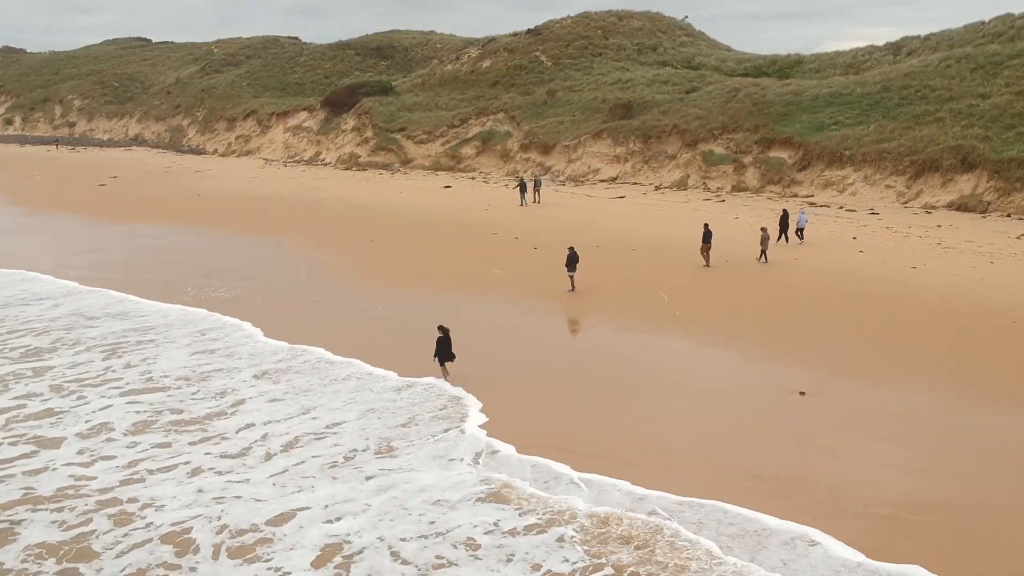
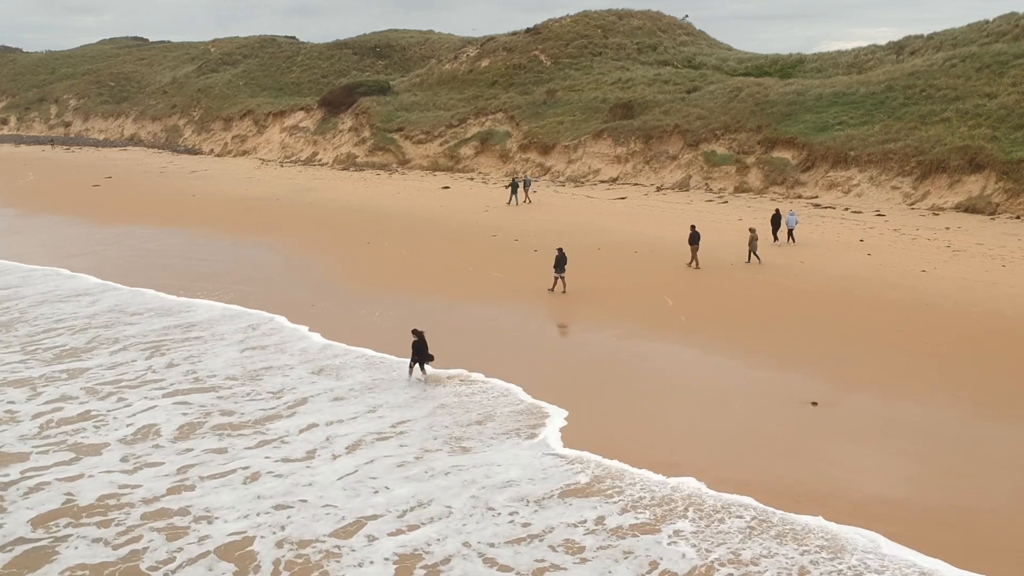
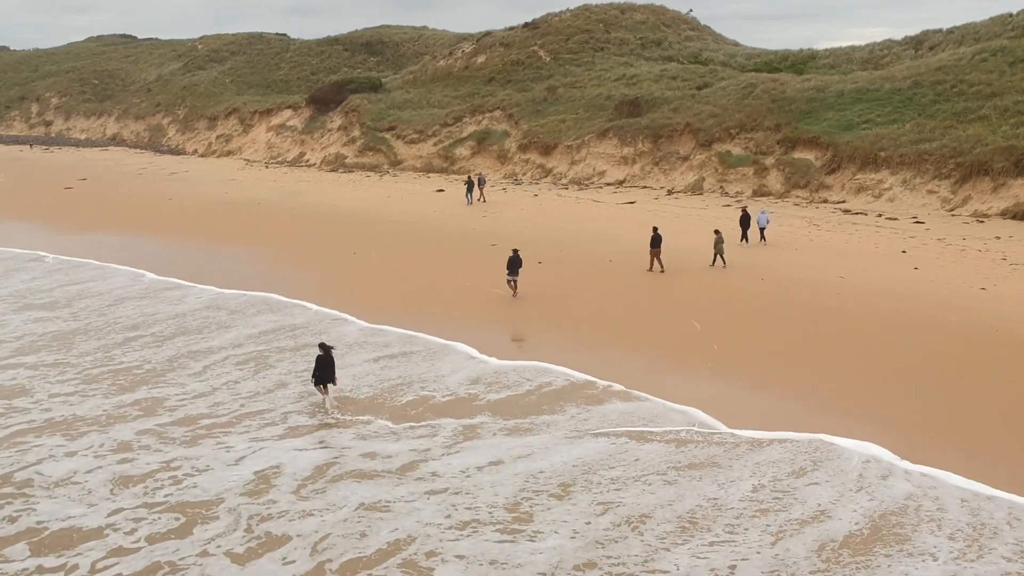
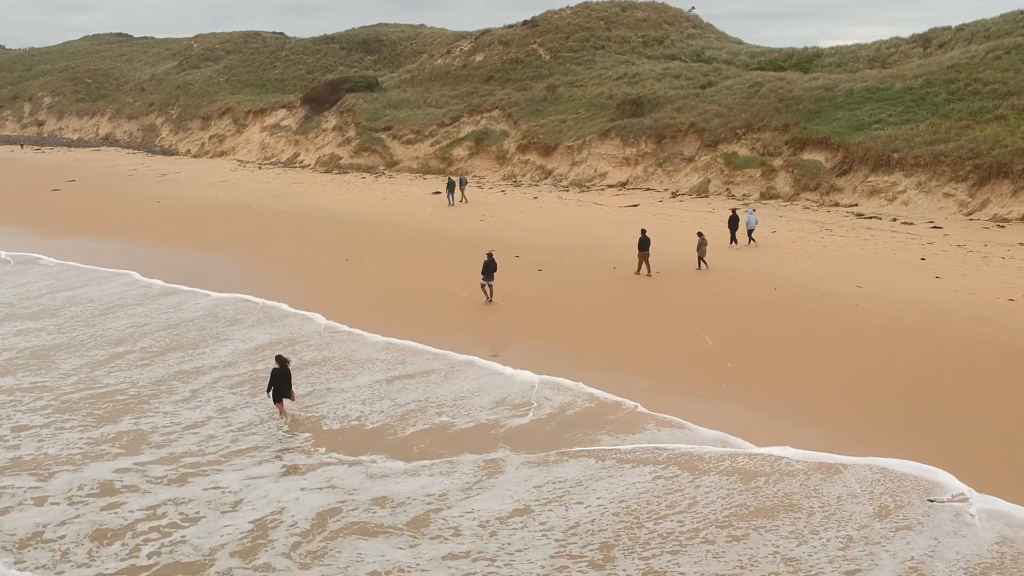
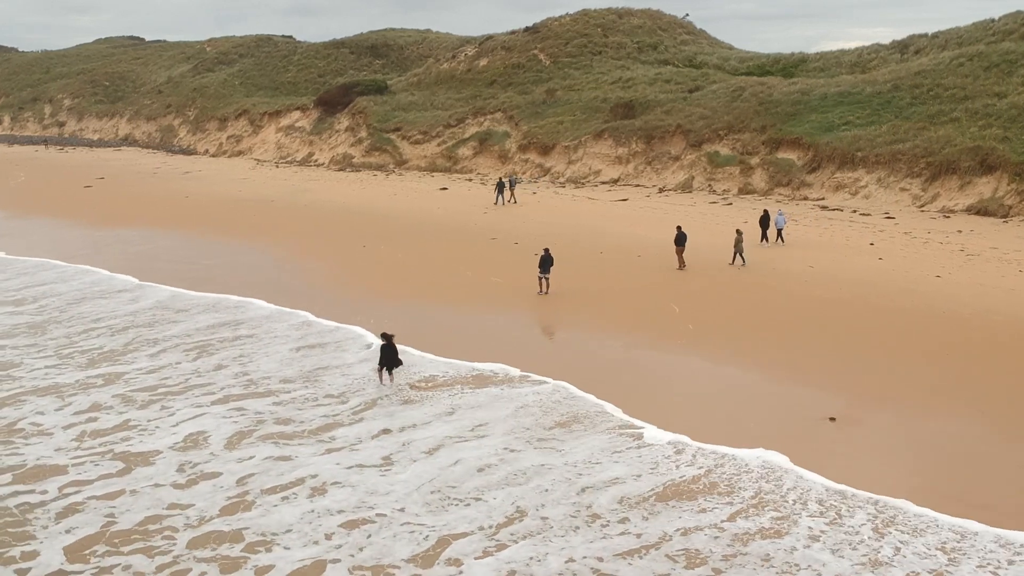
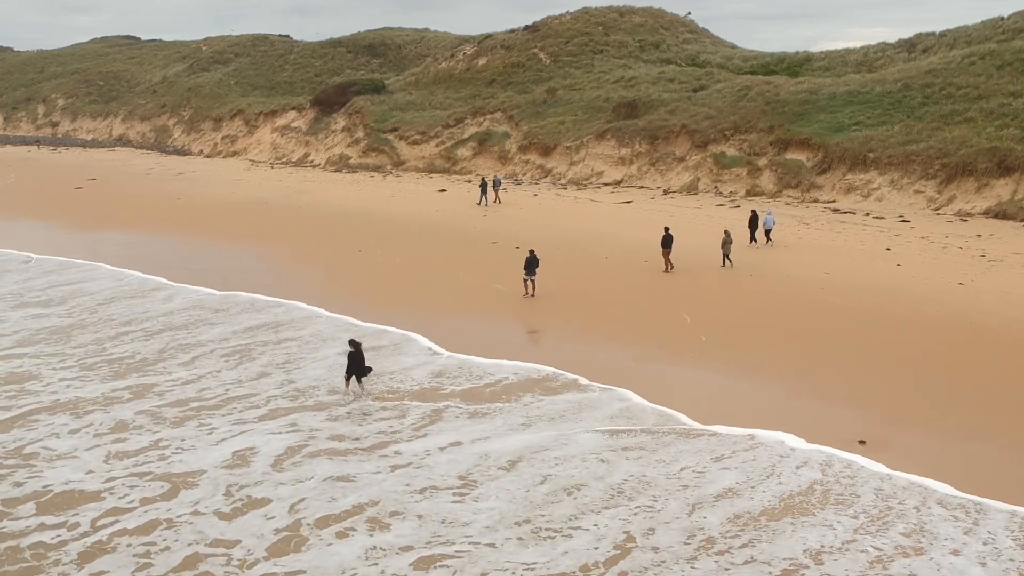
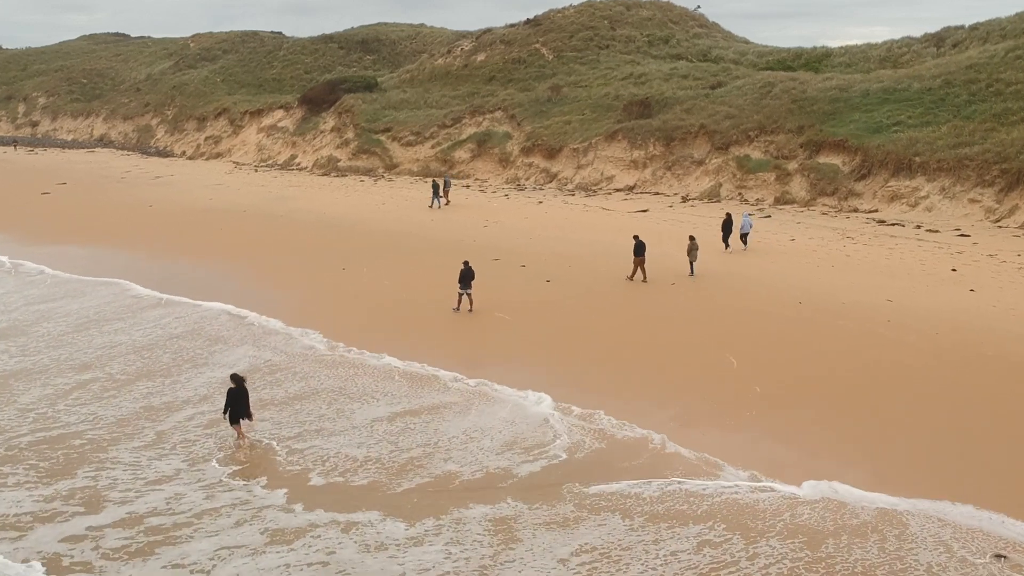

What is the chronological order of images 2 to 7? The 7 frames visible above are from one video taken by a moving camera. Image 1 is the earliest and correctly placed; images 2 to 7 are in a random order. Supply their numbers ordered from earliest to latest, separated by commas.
2, 5, 6, 3, 4, 7
